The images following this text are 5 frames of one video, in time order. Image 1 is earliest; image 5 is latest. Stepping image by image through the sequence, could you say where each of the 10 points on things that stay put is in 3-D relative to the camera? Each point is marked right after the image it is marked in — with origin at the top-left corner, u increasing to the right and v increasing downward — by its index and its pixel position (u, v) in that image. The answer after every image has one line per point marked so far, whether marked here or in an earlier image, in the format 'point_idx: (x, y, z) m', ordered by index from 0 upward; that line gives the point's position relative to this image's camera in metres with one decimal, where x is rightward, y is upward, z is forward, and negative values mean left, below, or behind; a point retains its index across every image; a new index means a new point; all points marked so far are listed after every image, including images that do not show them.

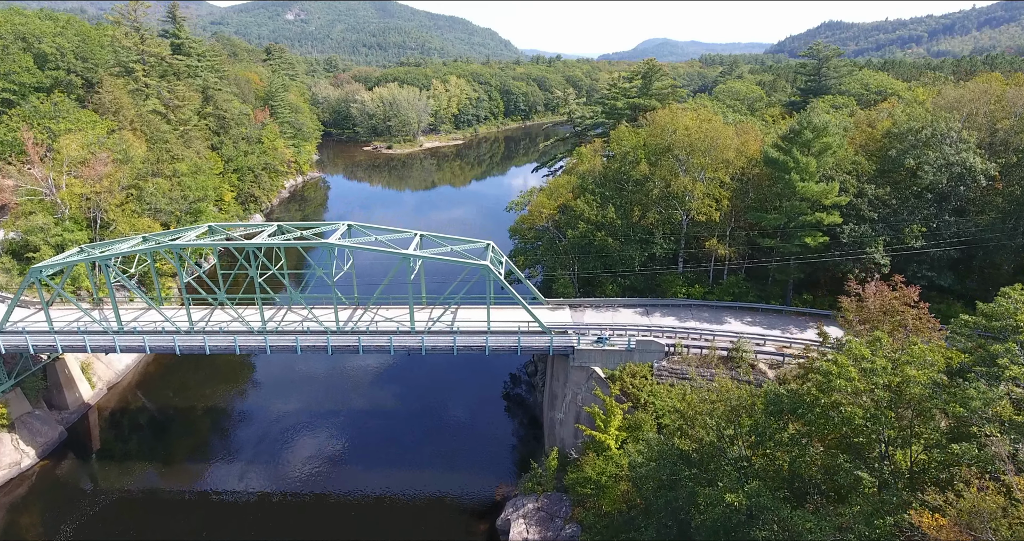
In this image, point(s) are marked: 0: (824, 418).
0: (+4.7, -2.2, +11.5) m
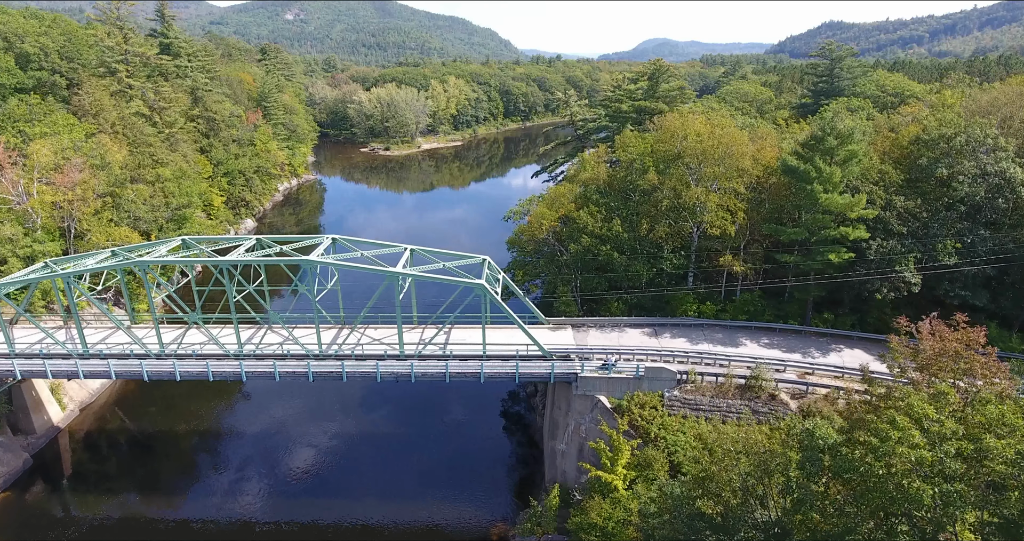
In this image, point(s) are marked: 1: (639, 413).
0: (+4.6, -2.7, +9.7) m
1: (+3.2, -3.6, +19.6) m
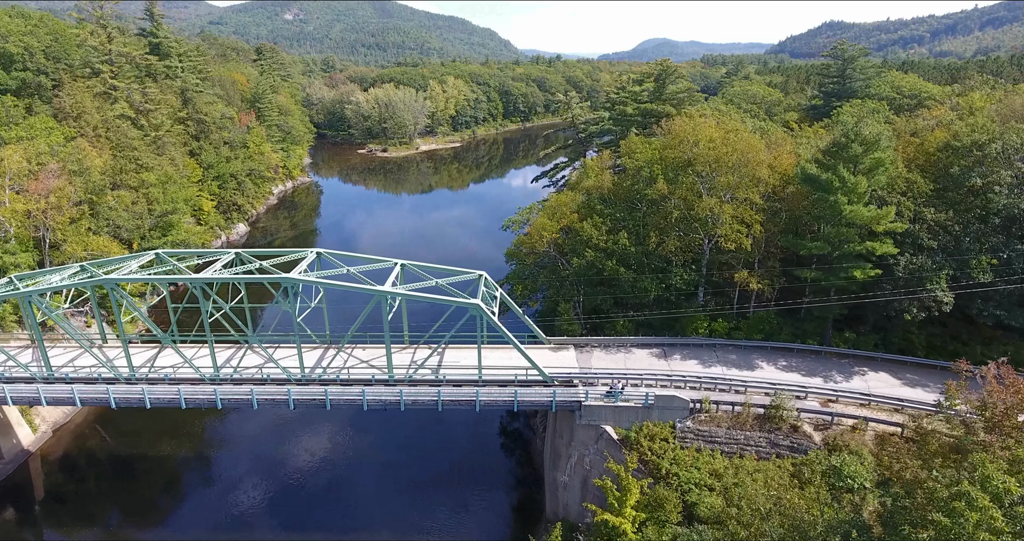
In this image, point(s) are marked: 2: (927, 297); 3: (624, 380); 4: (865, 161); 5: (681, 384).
0: (+4.5, -3.2, +8.0) m
1: (+3.2, -4.1, +17.9) m
2: (+10.5, -0.7, +19.5) m
3: (+2.8, -2.8, +19.6) m
4: (+9.1, +2.8, +19.9) m
5: (+4.3, -2.8, +19.5) m
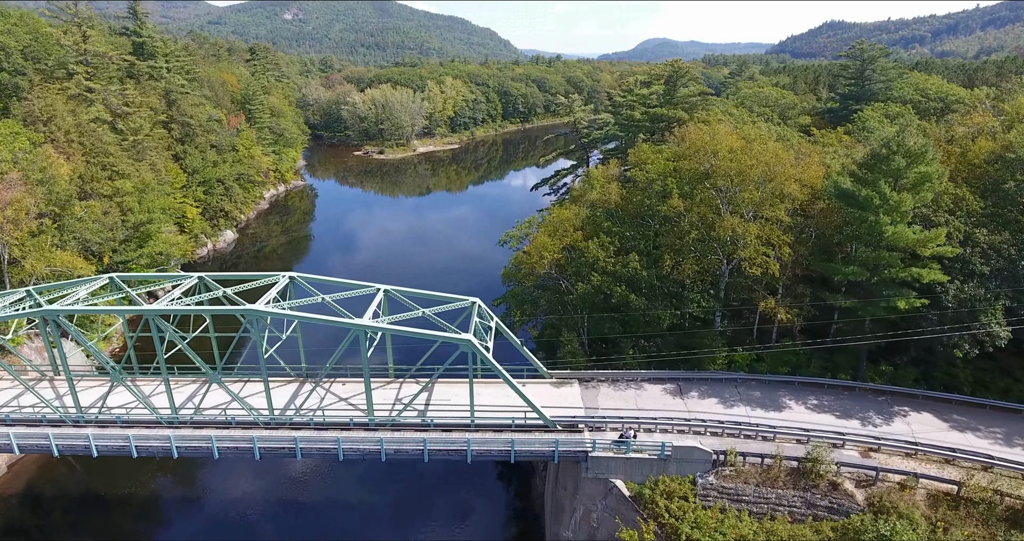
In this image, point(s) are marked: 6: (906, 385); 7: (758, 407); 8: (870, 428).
0: (+4.5, -3.9, +5.6) m
1: (+3.1, -4.7, +15.6) m
2: (+10.4, -1.3, +17.1) m
3: (+2.8, -3.4, +17.2) m
4: (+9.0, +2.2, +17.5) m
5: (+4.2, -3.5, +17.1) m
6: (+10.1, -2.9, +19.7) m
7: (+5.9, -3.3, +18.5) m
8: (+8.2, -3.6, +17.7) m
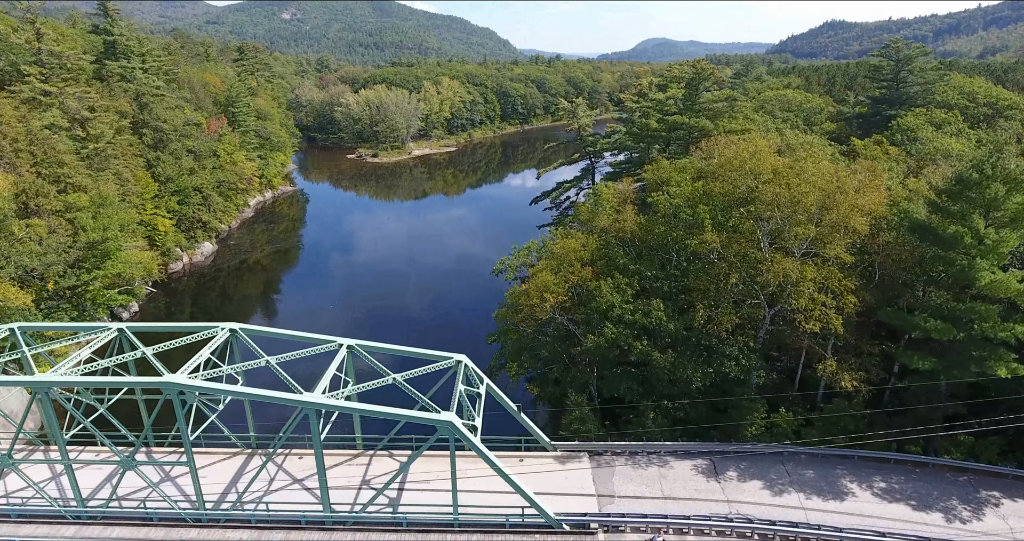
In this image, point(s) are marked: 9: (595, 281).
0: (+4.4, -4.9, +1.9) m
1: (+3.0, -5.8, +11.9) m
2: (+10.3, -2.4, +13.4) m
3: (+2.7, -4.5, +13.5) m
4: (+8.9, +1.1, +13.8) m
5: (+4.1, -4.5, +13.4) m
6: (+10.0, -3.9, +16.0) m
7: (+5.8, -4.3, +14.8) m
8: (+8.1, -4.6, +14.0) m
9: (+1.9, -0.2, +17.6) m
